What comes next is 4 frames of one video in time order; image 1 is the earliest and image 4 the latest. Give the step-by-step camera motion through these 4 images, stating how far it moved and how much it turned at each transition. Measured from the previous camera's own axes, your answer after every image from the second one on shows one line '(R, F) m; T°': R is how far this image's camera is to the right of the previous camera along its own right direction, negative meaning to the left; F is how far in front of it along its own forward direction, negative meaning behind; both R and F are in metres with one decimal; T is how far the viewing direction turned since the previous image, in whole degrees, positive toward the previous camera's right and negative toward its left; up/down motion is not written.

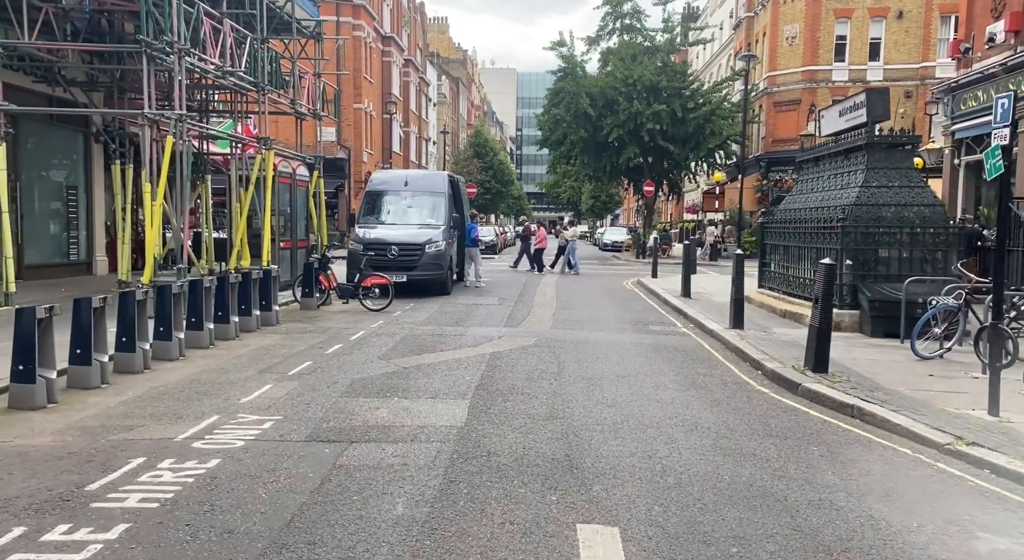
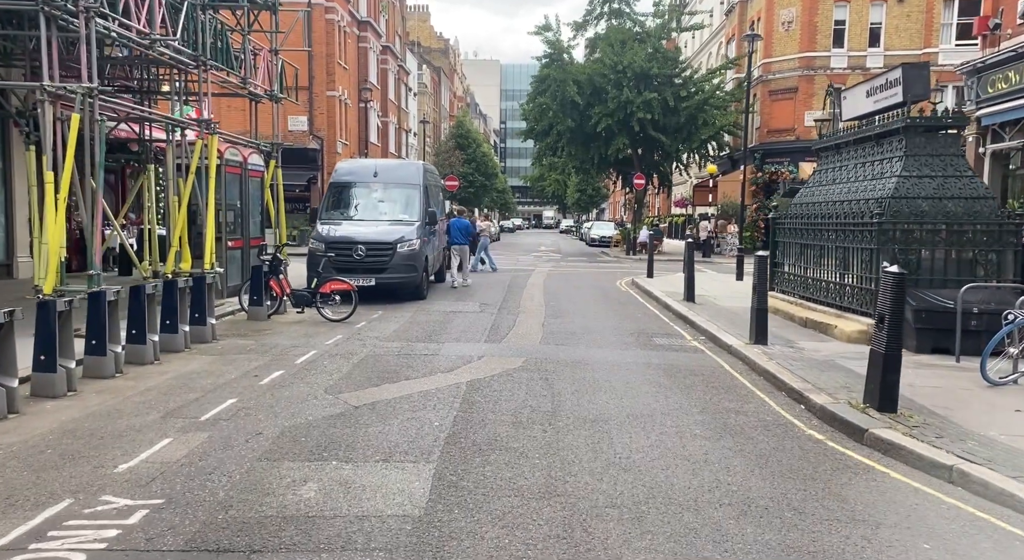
(0.0, +2.0) m; +1°
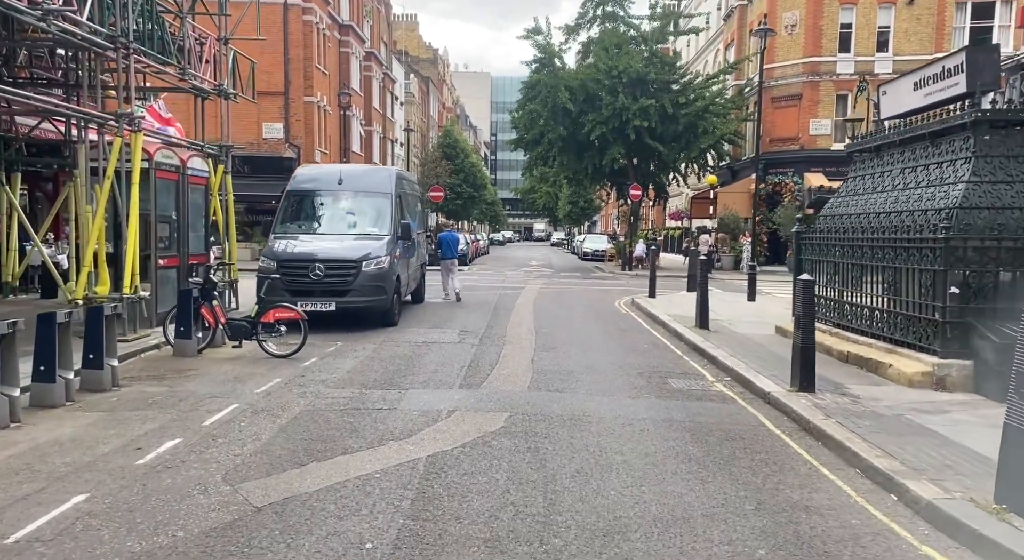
(+0.1, +2.2) m; +1°
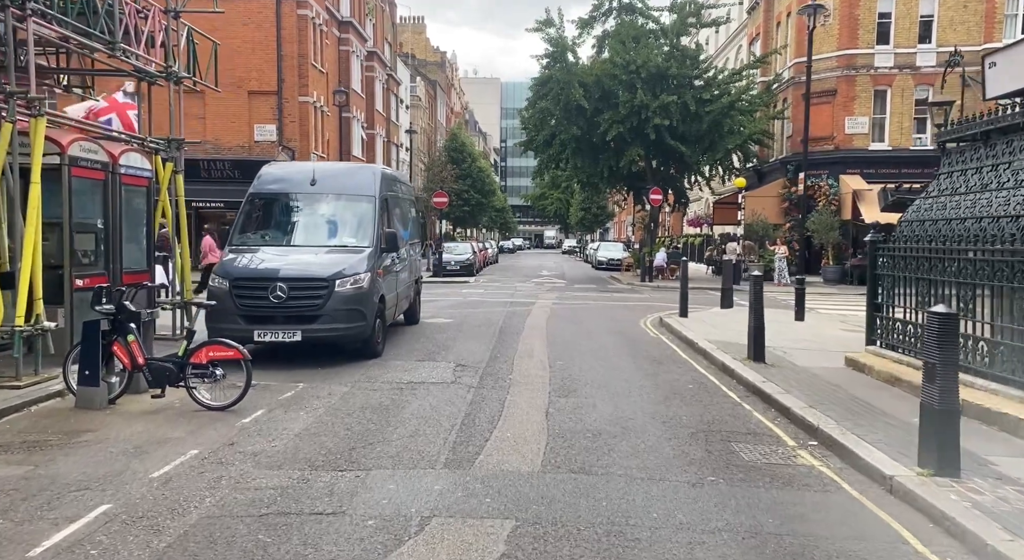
(0.0, +2.6) m; -1°
